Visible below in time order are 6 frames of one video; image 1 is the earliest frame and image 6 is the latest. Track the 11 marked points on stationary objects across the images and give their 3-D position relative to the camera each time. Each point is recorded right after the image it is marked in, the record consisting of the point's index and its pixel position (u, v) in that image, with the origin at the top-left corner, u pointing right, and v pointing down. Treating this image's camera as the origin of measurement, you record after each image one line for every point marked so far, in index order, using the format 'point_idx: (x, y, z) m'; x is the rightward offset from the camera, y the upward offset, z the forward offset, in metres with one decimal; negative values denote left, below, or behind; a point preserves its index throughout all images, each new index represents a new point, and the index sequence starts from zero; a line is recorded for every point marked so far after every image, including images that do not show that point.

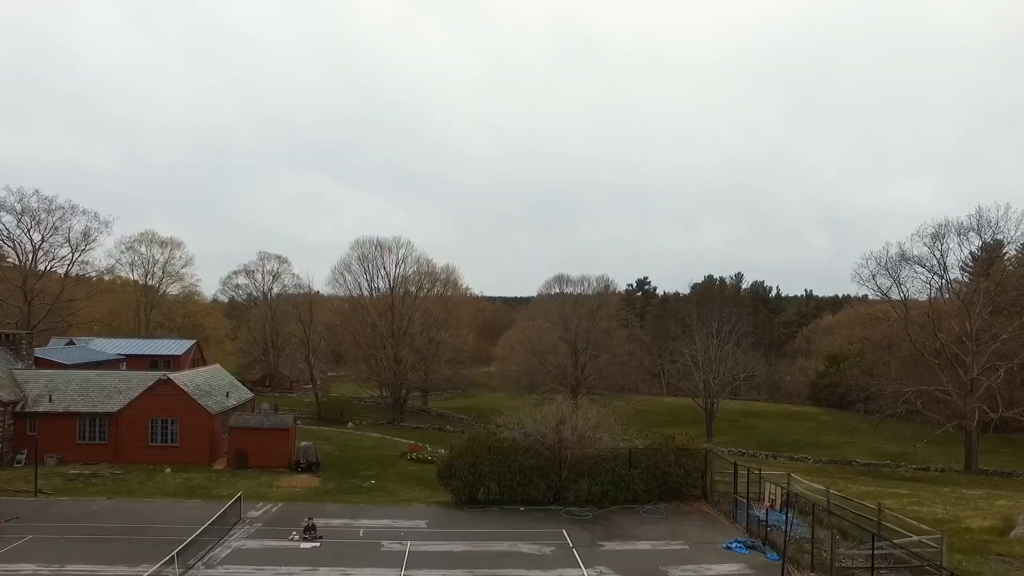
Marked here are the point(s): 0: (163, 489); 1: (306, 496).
0: (-10.8, -6.2, +17.1) m
1: (-6.4, -6.5, +17.1) m
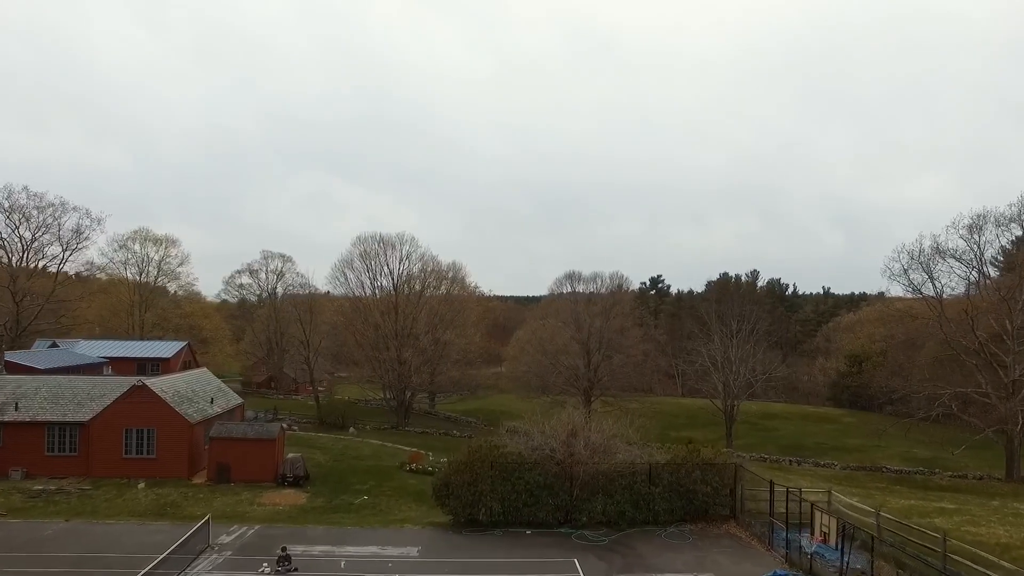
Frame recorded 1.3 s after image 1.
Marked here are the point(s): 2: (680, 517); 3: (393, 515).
0: (-10.6, -6.2, +15.5) m
1: (-6.2, -6.4, +15.4) m
2: (+4.4, -6.0, +14.5) m
3: (-3.4, -6.6, +16.0) m
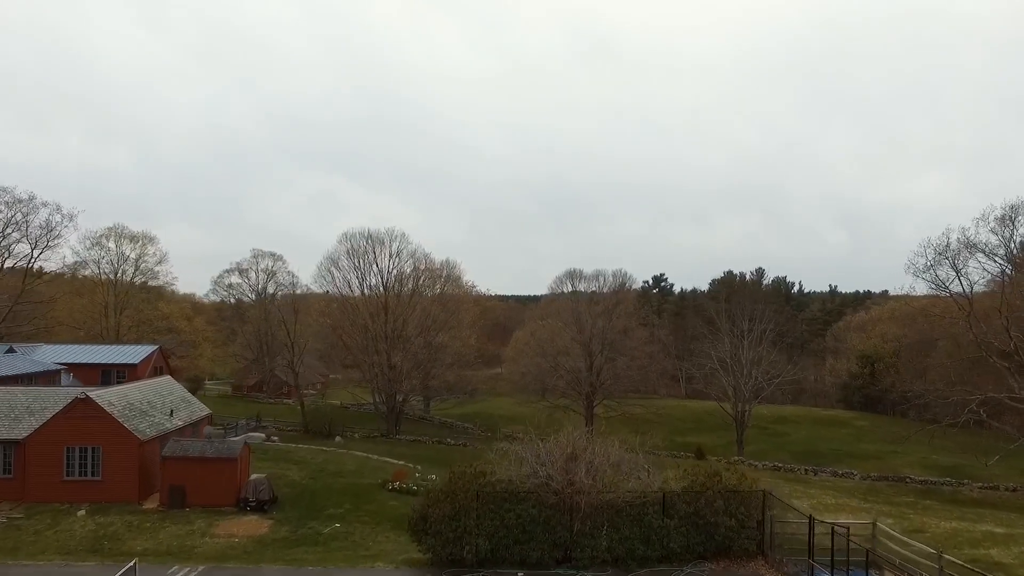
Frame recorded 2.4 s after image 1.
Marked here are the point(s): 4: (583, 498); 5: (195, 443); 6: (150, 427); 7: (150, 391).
0: (-10.9, -6.1, +13.4) m
1: (-6.4, -6.3, +13.3) m
2: (+4.1, -5.9, +12.3) m
3: (-3.7, -6.5, +13.9) m
4: (+1.5, -4.5, +11.9) m
5: (-9.6, -4.7, +16.7) m
6: (-11.2, -4.3, +17.3) m
7: (-12.6, -3.6, +19.2) m
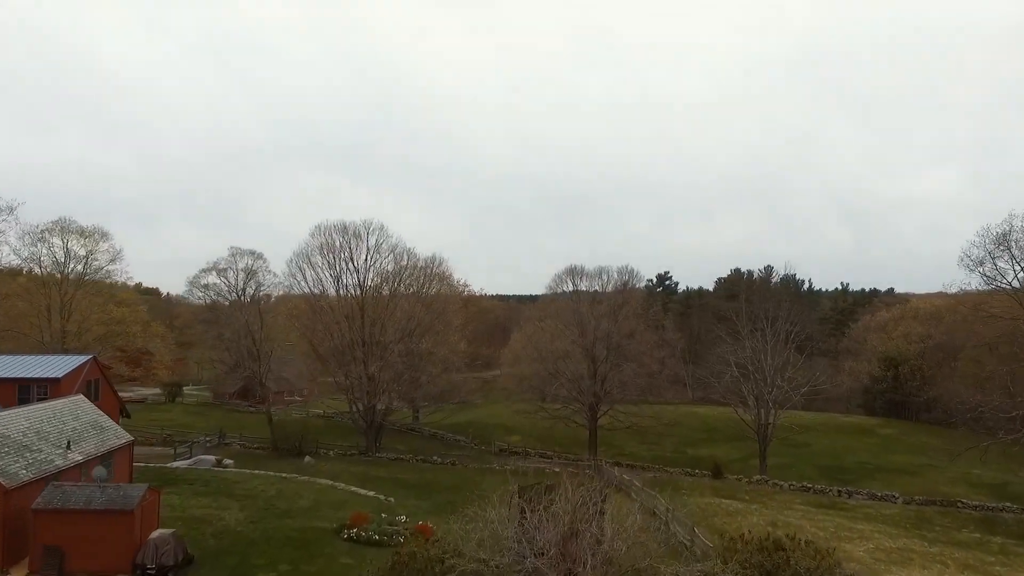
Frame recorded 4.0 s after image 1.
0: (-11.3, -6.1, +9.5) m
1: (-6.9, -6.3, +9.4) m
2: (+3.7, -5.9, +8.4) m
3: (-4.1, -6.5, +10.0) m
4: (+1.1, -4.4, +8.0) m
5: (-10.0, -4.7, +12.8) m
6: (-11.7, -4.3, +13.4) m
7: (-13.0, -3.6, +15.4) m
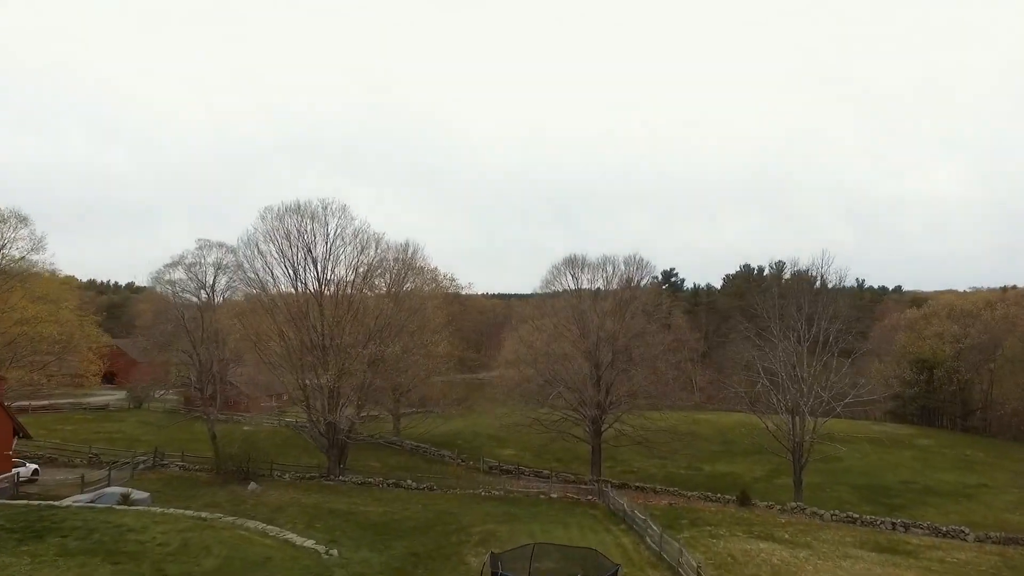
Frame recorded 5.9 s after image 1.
0: (-11.9, -5.8, +4.7) m
1: (-7.5, -6.0, +4.5) m
2: (+3.1, -5.5, +3.5) m
3: (-4.7, -6.2, +5.1) m
4: (+0.4, -4.1, +3.0) m
5: (-10.6, -4.3, +8.0) m
6: (-12.3, -4.0, +8.5) m
7: (-13.6, -3.2, +10.5) m
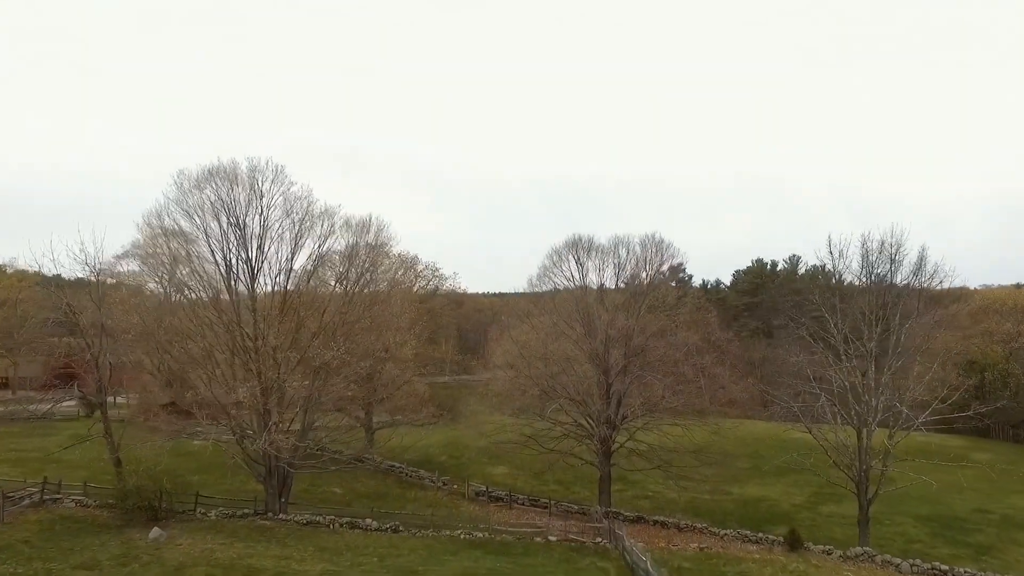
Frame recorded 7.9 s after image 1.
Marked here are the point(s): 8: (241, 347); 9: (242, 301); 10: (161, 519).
0: (-12.5, -5.4, -1.1) m
1: (-8.1, -5.5, -1.2) m
2: (+2.5, -5.0, -2.3) m
3: (-5.3, -5.7, -0.7) m
4: (-0.1, -3.6, -2.8) m
5: (-11.2, -3.9, +2.2) m
6: (-12.8, -3.5, +2.8) m
7: (-14.2, -2.8, +4.8) m
8: (-9.2, -1.9, +19.0) m
9: (-9.4, -0.4, +19.6) m
10: (-12.1, -7.9, +19.1) m
